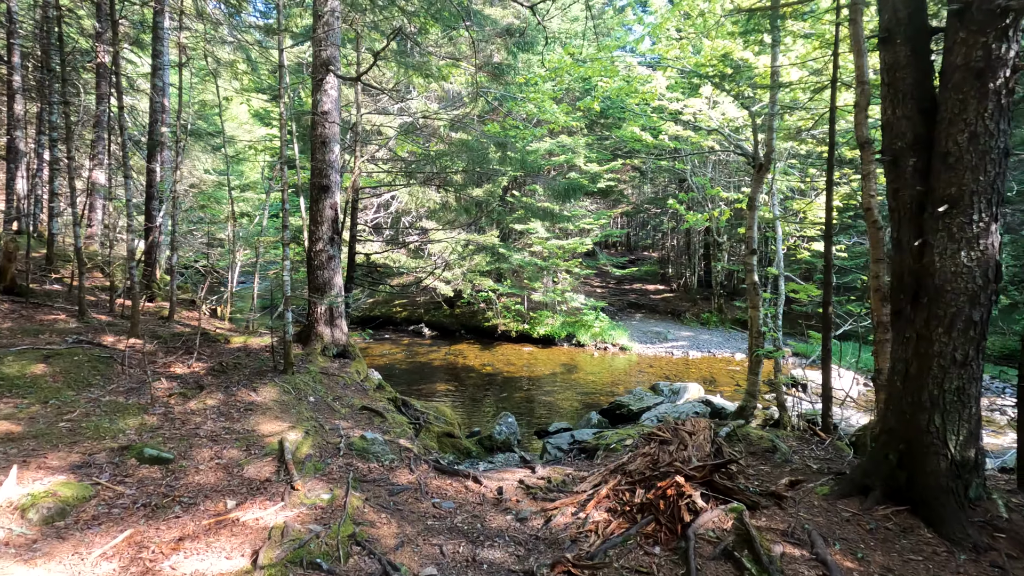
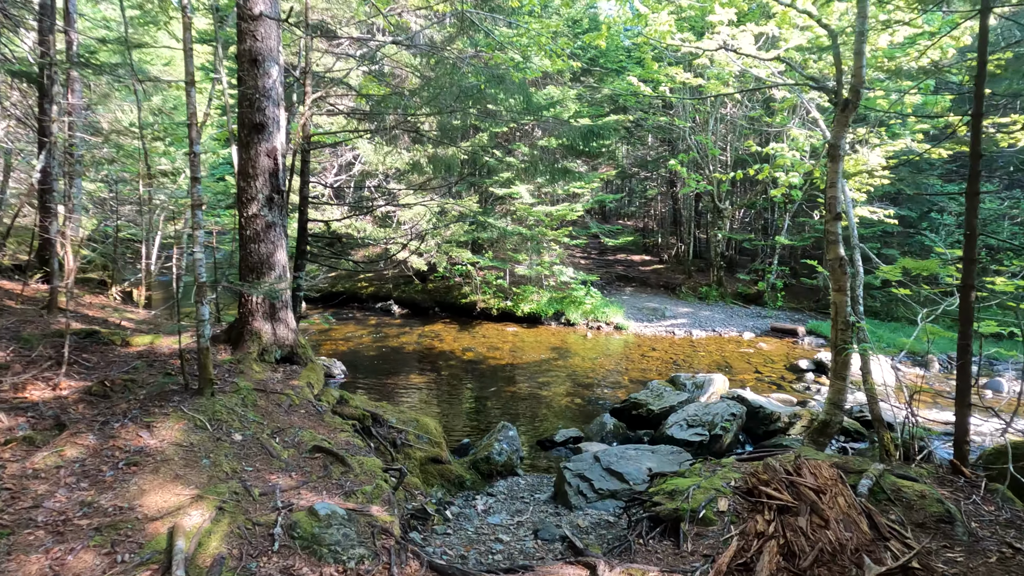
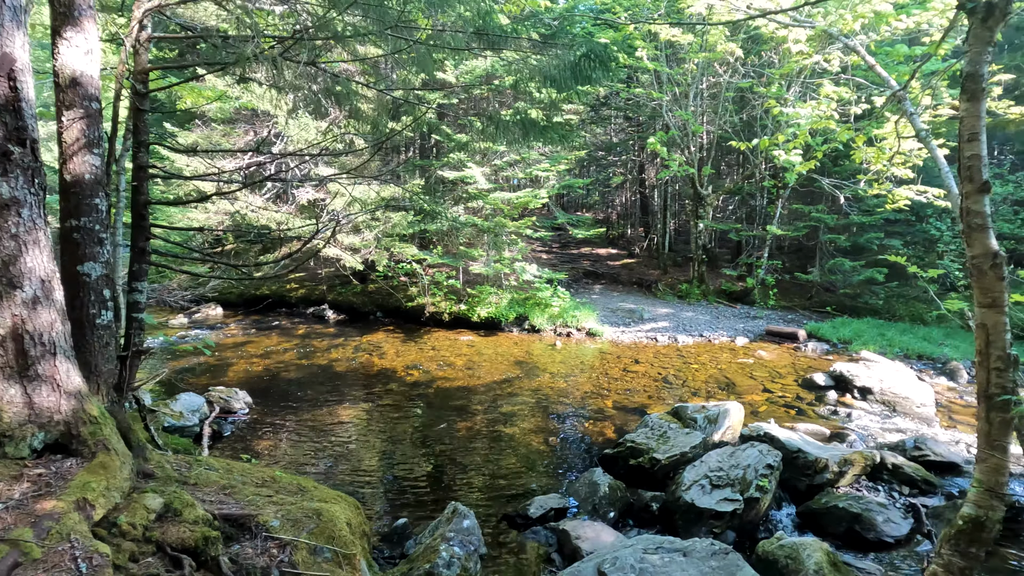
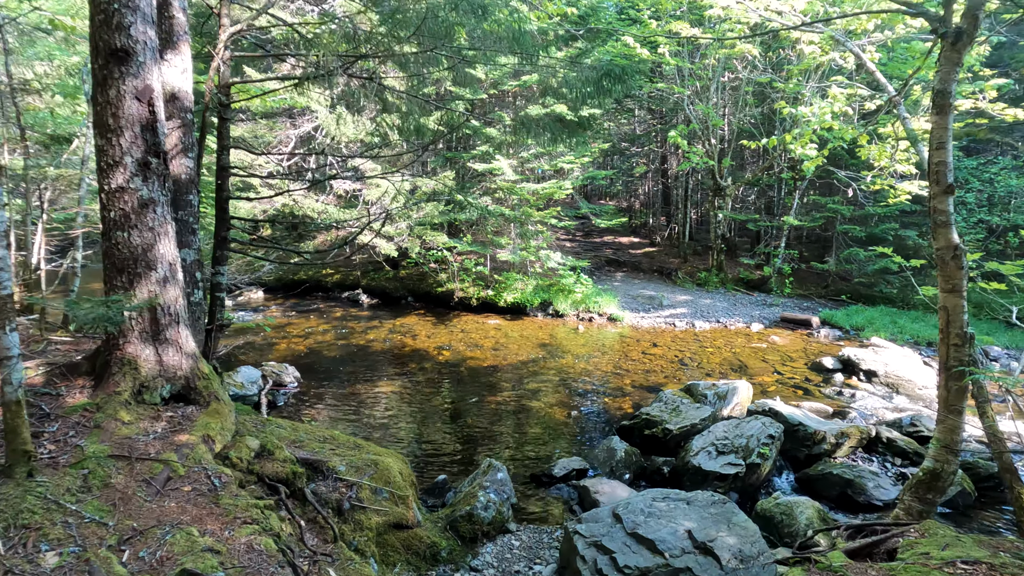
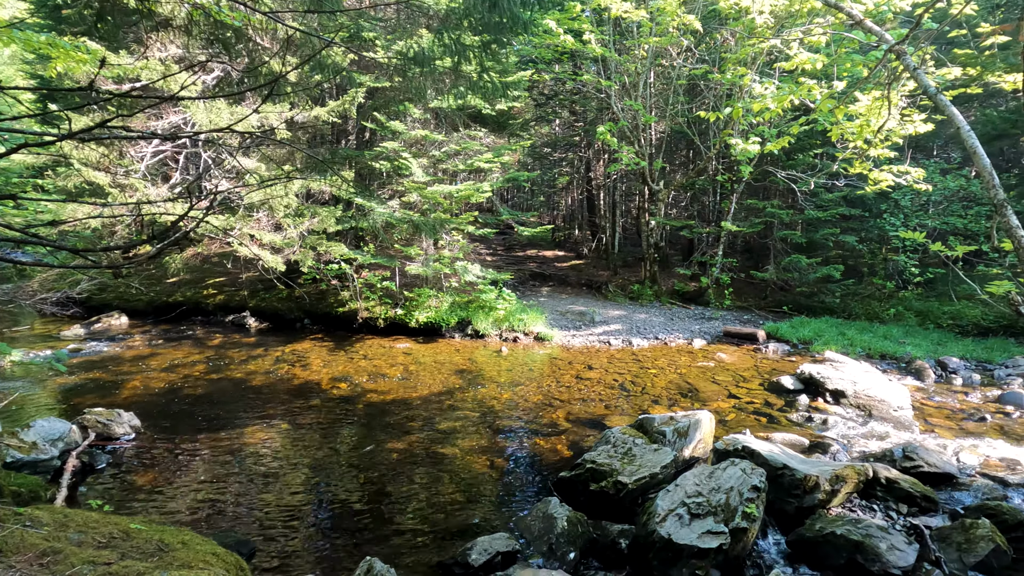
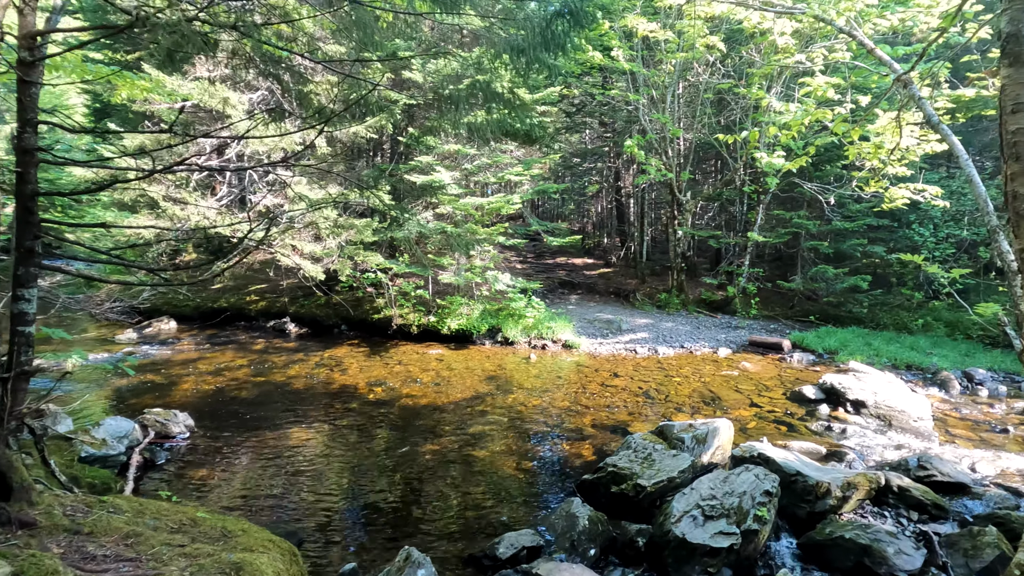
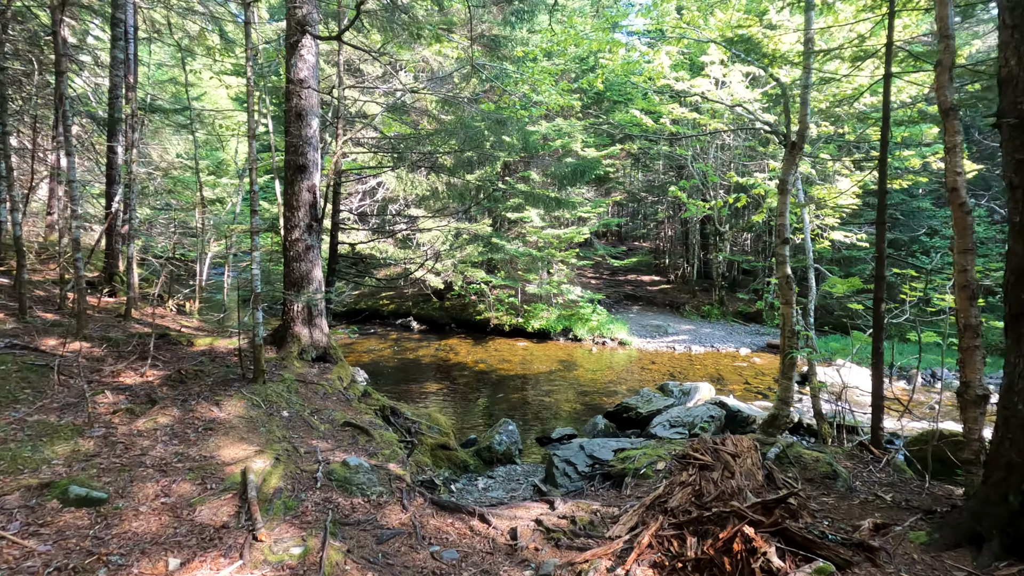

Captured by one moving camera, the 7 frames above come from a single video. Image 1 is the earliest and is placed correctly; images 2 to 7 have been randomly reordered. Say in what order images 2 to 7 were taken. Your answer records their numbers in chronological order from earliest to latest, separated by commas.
7, 2, 4, 3, 6, 5
